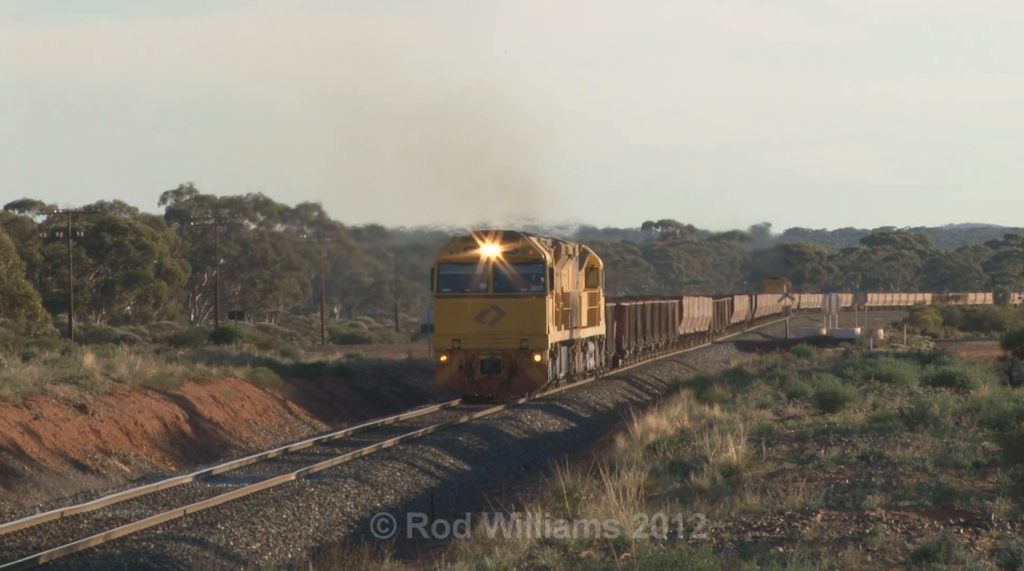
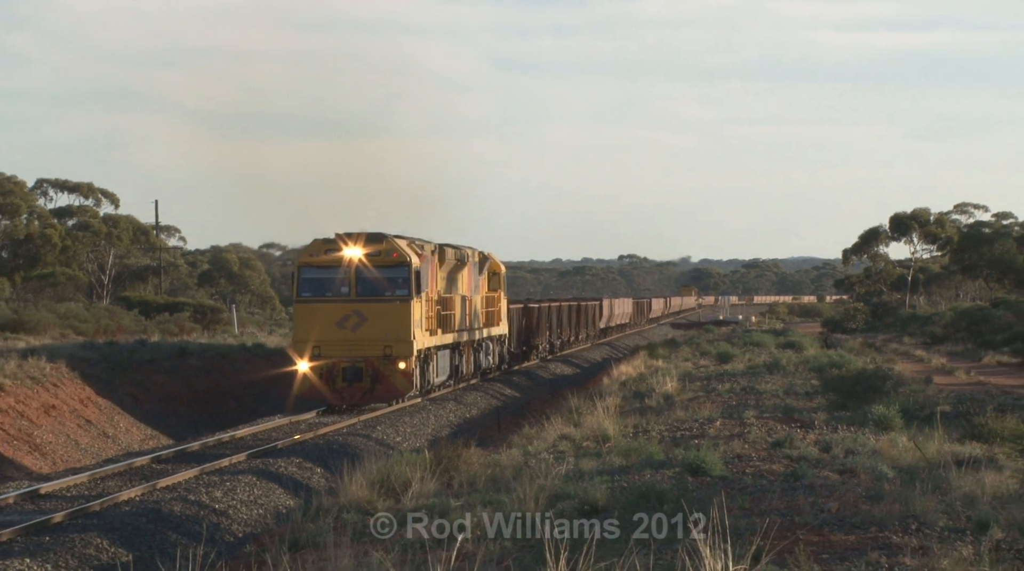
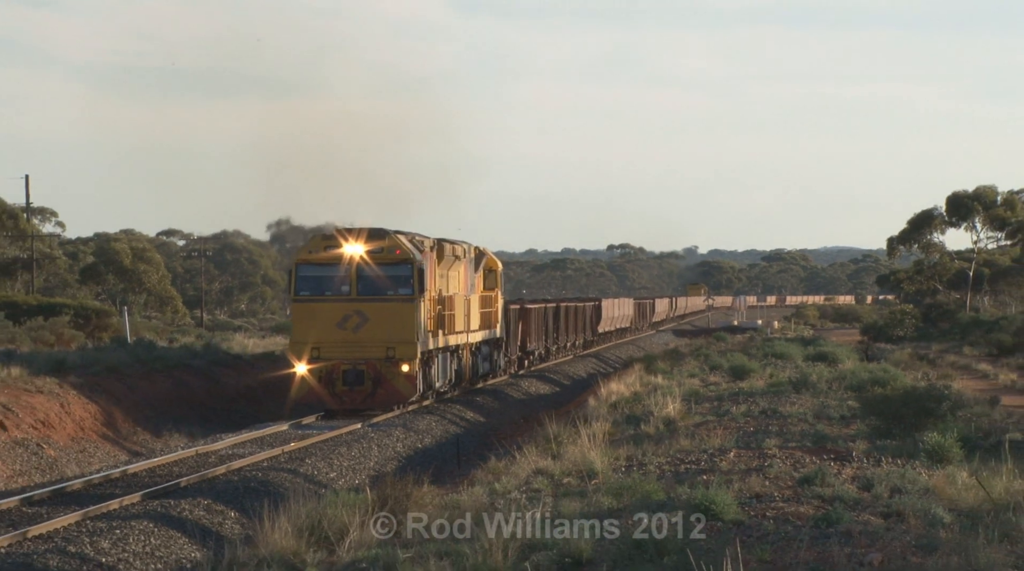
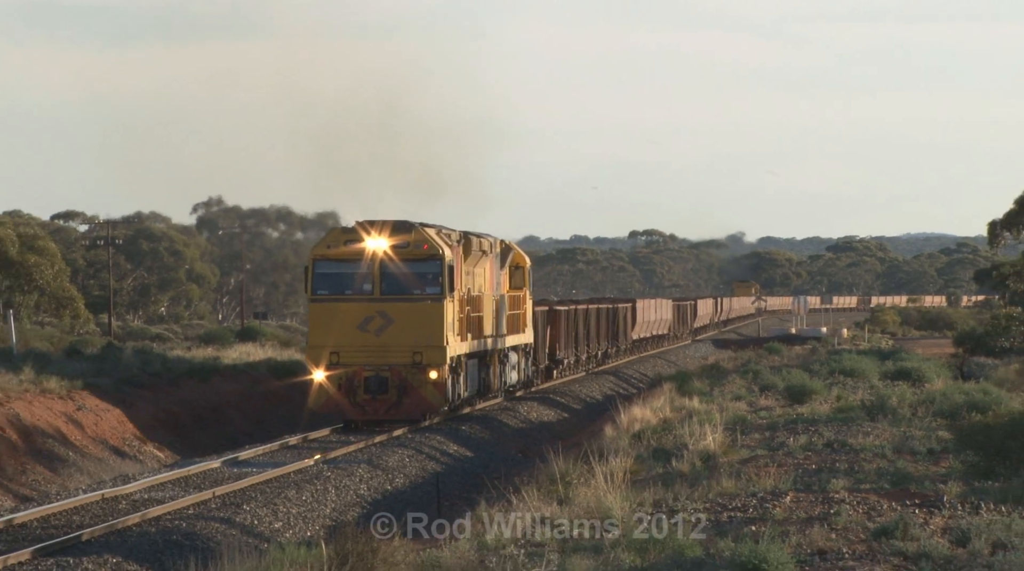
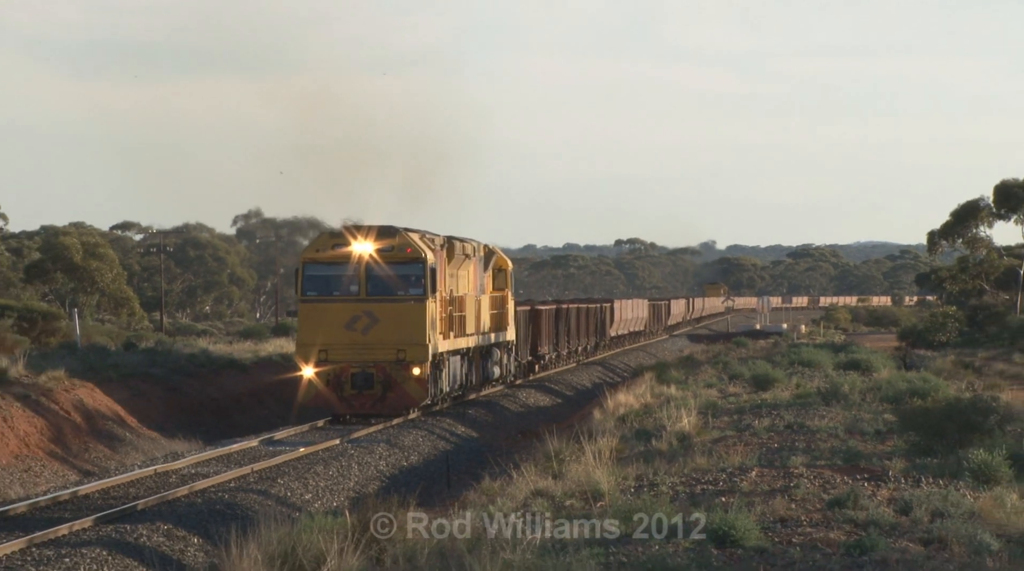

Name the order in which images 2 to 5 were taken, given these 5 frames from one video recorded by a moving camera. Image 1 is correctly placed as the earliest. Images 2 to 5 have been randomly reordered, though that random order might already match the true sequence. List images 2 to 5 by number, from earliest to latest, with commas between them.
4, 5, 3, 2
